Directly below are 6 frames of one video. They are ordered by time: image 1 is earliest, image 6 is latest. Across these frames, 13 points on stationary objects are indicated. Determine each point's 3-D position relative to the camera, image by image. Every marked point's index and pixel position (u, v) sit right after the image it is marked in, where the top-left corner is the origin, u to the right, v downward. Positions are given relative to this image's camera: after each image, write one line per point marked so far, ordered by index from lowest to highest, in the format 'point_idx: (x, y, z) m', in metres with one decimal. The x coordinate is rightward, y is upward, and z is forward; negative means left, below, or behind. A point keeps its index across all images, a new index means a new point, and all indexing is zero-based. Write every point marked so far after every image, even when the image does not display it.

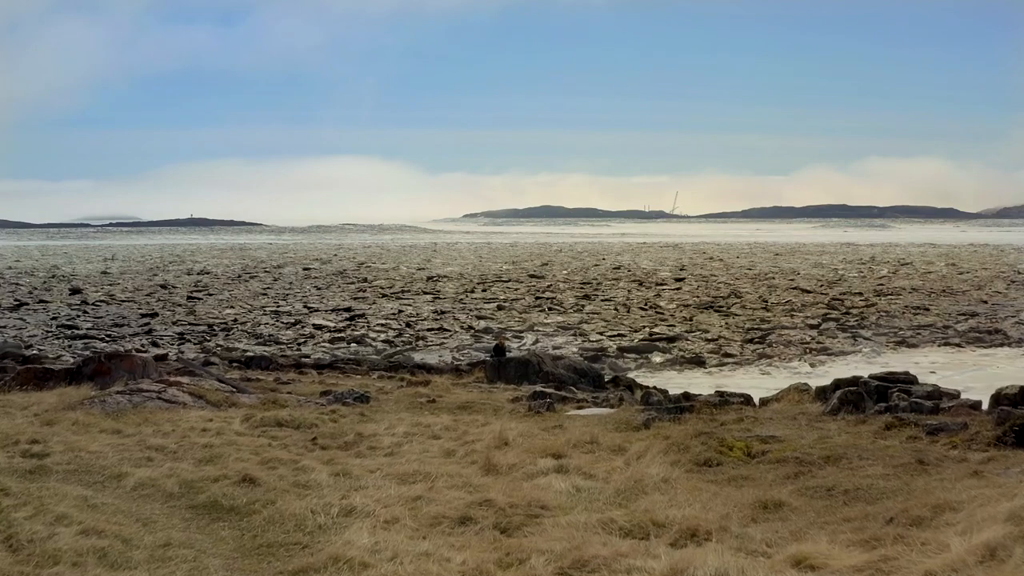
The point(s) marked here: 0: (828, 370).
0: (+6.0, -1.6, +15.2) m
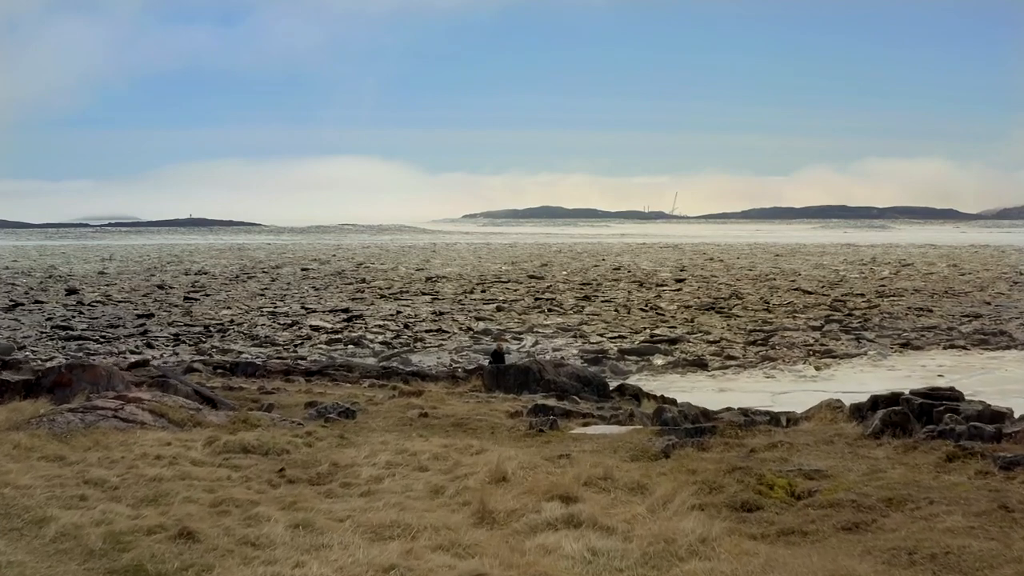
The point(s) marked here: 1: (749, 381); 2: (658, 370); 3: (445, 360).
0: (+6.0, -1.6, +14.9) m
1: (+4.2, -1.6, +14.0) m
2: (+2.9, -1.7, +16.0) m
3: (-1.5, -1.6, +17.9) m
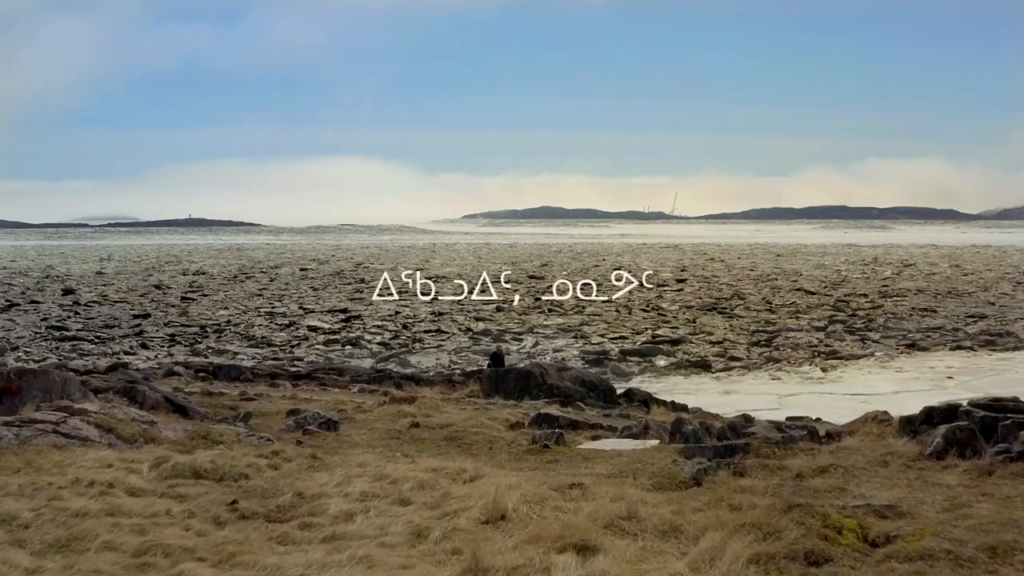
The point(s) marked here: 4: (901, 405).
0: (+6.0, -1.6, +14.6) m
1: (+4.2, -1.6, +13.6) m
2: (+2.9, -1.7, +15.7) m
3: (-1.5, -1.6, +17.5) m
4: (+5.9, -1.8, +12.2) m
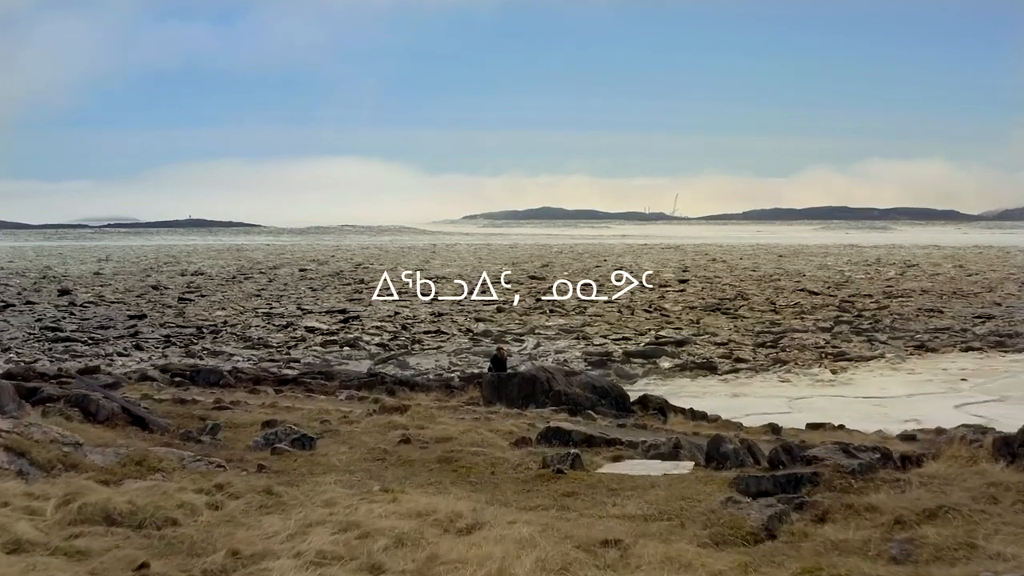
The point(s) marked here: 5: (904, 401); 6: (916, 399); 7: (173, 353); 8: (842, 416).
0: (+6.0, -1.6, +14.2) m
1: (+4.2, -1.6, +13.2) m
2: (+3.0, -1.7, +15.3) m
3: (-1.5, -1.6, +17.1) m
4: (+6.0, -1.8, +11.8) m
5: (+6.0, -1.8, +12.2) m
6: (+6.3, -1.7, +12.5) m
7: (-8.2, -1.6, +19.4) m
8: (+4.7, -1.8, +11.3) m
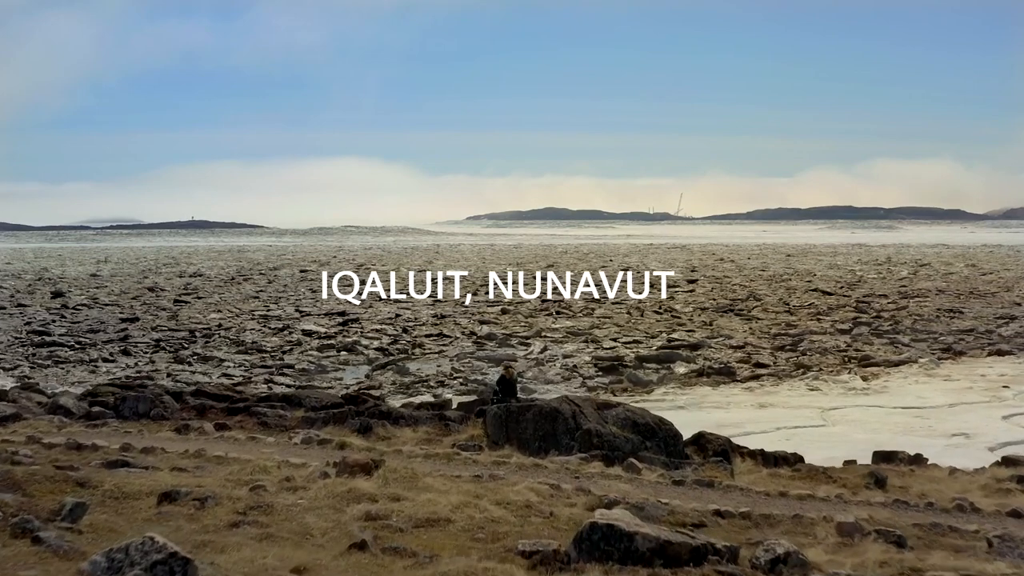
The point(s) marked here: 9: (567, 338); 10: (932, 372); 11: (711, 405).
0: (+6.1, -1.6, +13.2) m
1: (+4.3, -1.6, +12.2) m
2: (+3.1, -1.7, +14.3) m
3: (-1.4, -1.6, +16.1) m
4: (+6.1, -1.8, +10.7) m
5: (+6.1, -1.8, +11.2) m
6: (+6.4, -1.7, +11.4) m
7: (-8.1, -1.6, +18.4) m
8: (+4.8, -1.8, +10.3) m
9: (+1.3, -1.2, +19.2) m
10: (+7.7, -1.5, +14.6) m
11: (+2.9, -1.7, +11.7) m
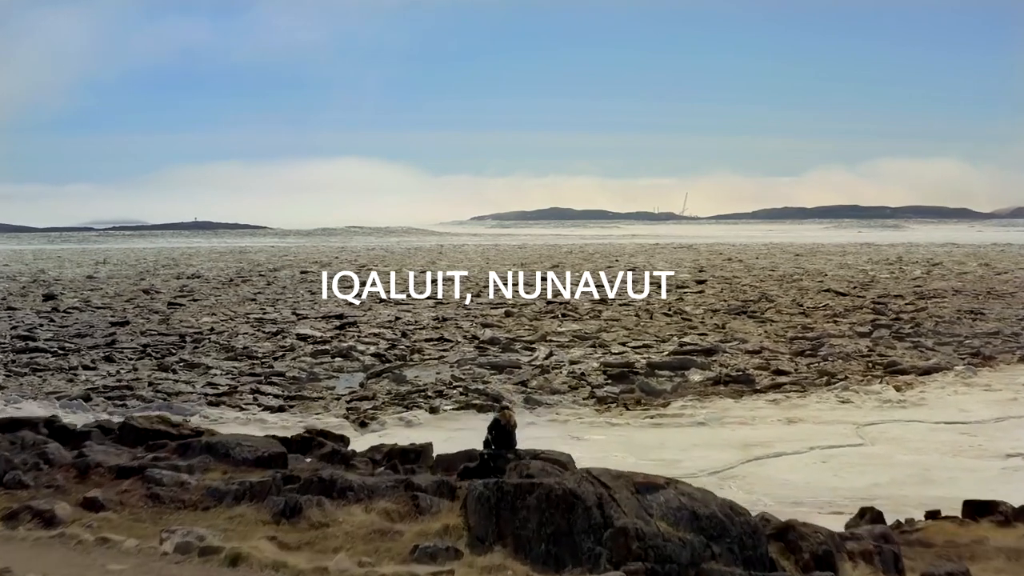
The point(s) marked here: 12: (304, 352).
0: (+6.2, -1.6, +12.1) m
1: (+4.3, -1.7, +11.1) m
2: (+3.1, -1.7, +13.2) m
3: (-1.3, -1.7, +15.1) m
4: (+6.1, -1.8, +9.6) m
5: (+6.2, -1.8, +10.1) m
6: (+6.4, -1.8, +10.3) m
7: (-8.0, -1.7, +17.4) m
8: (+4.8, -1.9, +9.2) m
9: (+1.4, -1.3, +18.2) m
10: (+7.7, -1.6, +13.5) m
11: (+2.9, -1.7, +10.6) m
12: (-4.8, -1.5, +18.3) m
